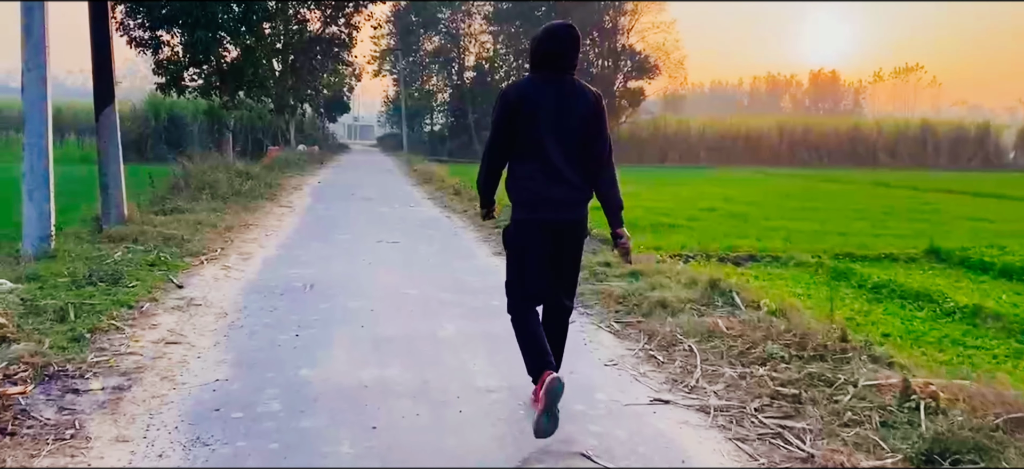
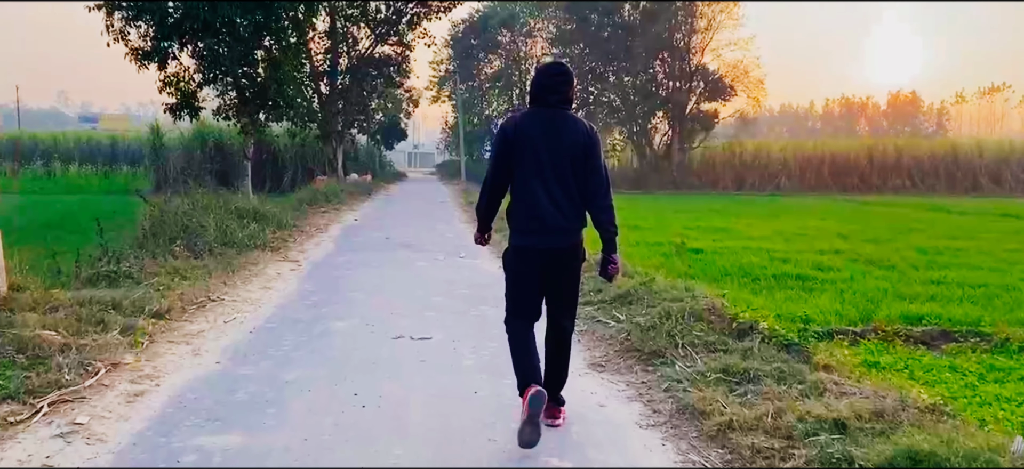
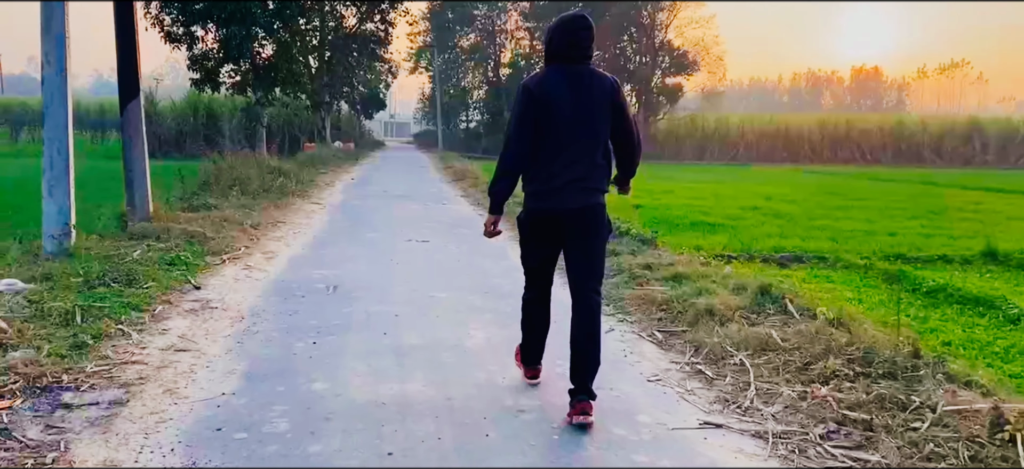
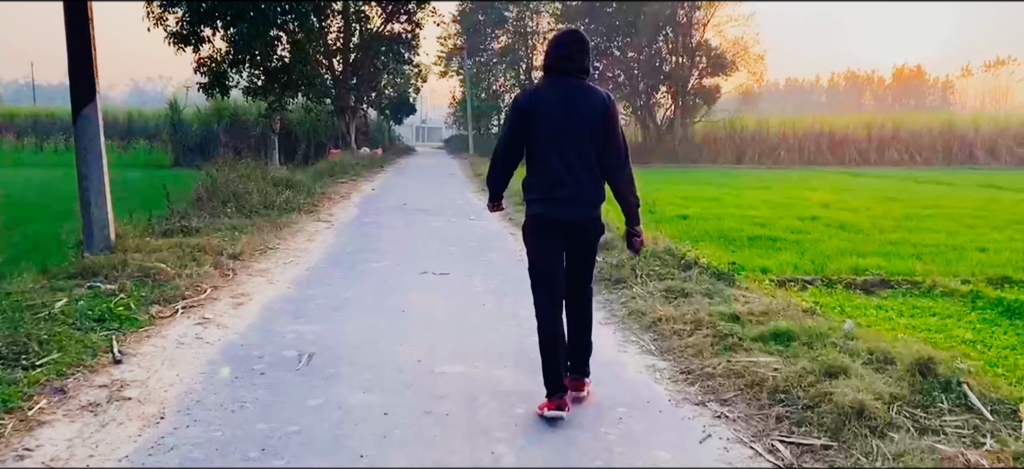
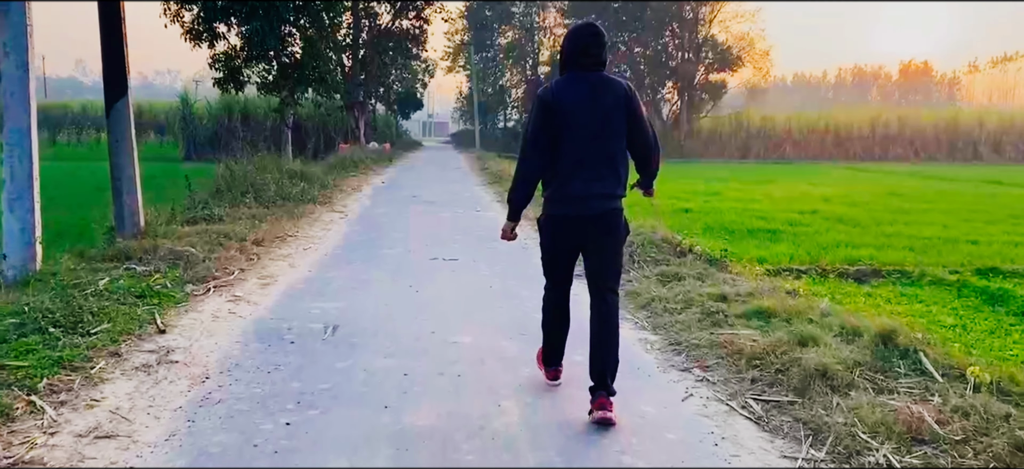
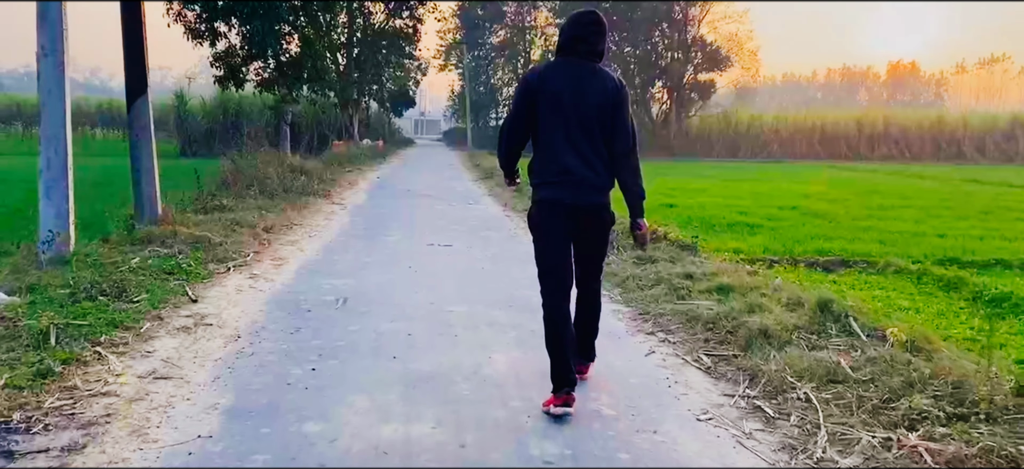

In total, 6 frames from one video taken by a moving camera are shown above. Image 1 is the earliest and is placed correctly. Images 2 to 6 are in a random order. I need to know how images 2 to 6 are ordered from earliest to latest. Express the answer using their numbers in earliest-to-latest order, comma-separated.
3, 6, 5, 4, 2
